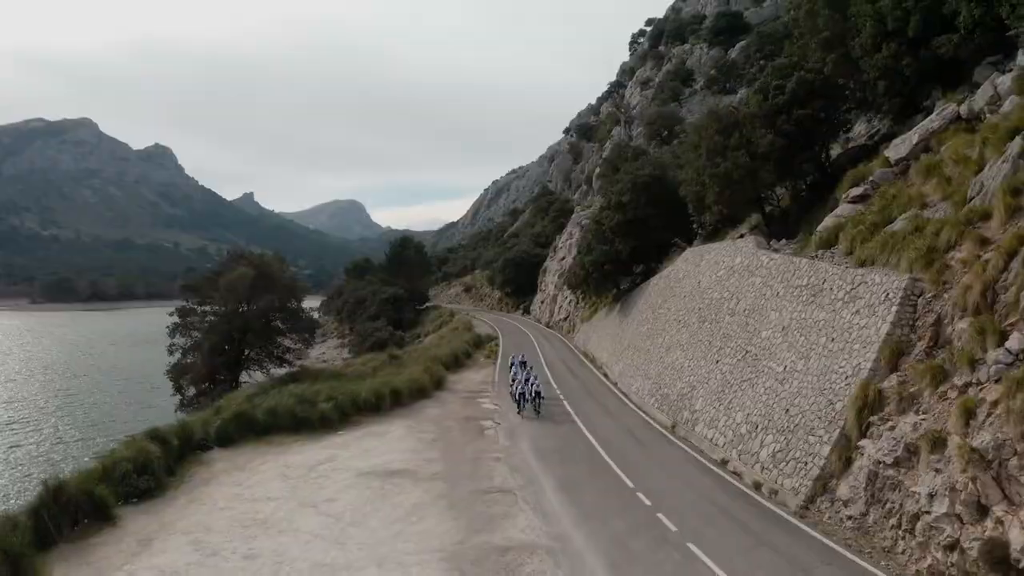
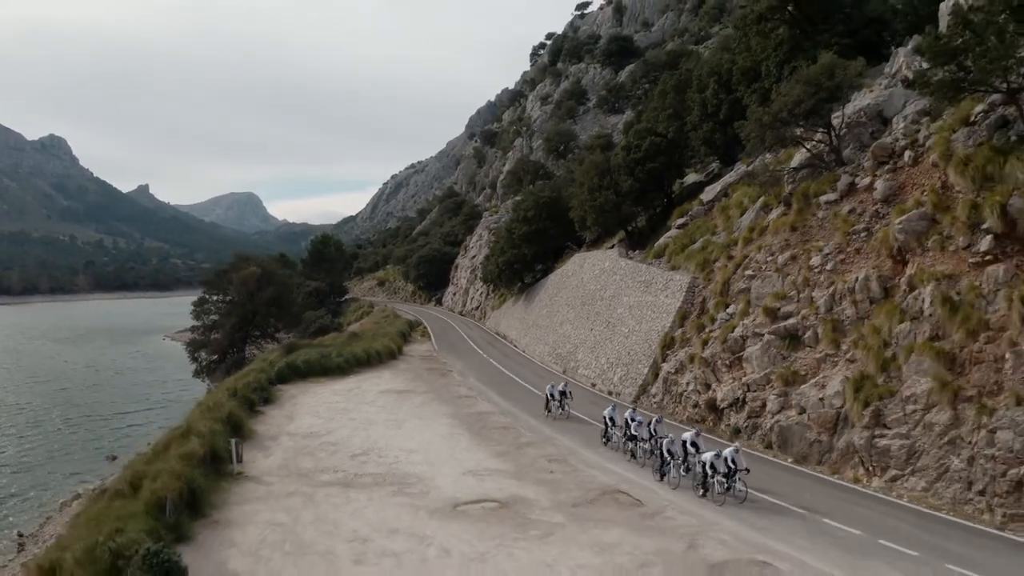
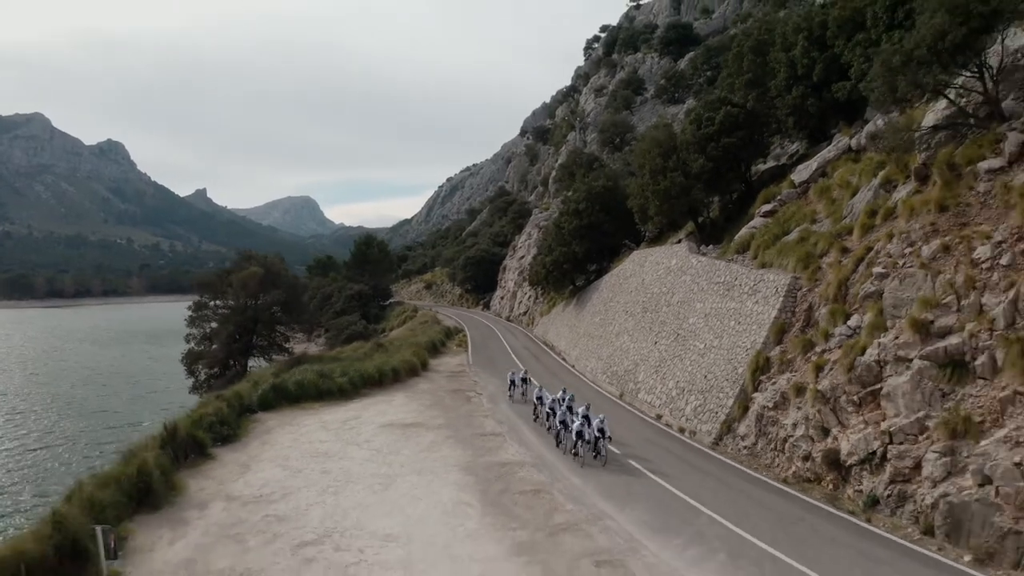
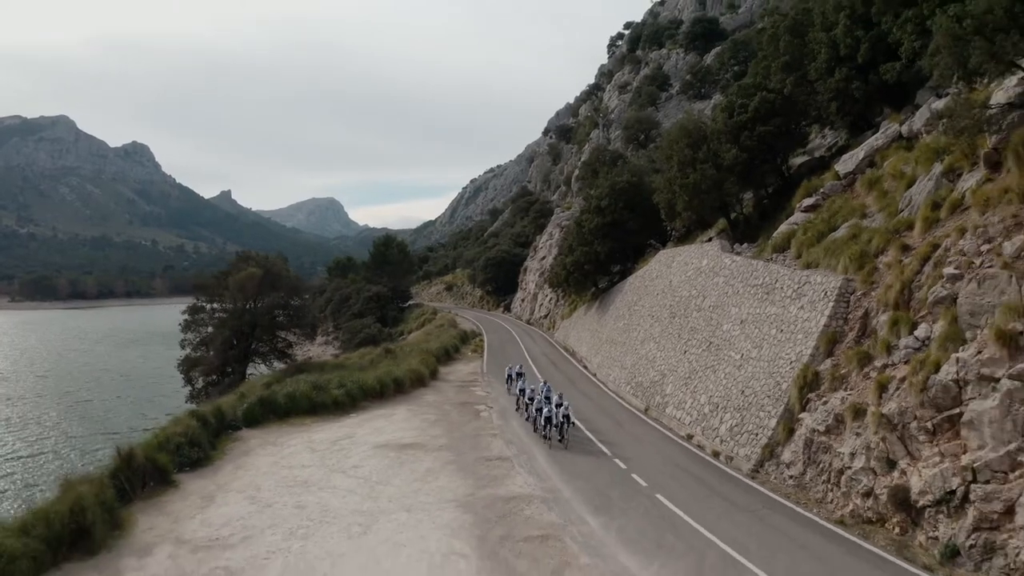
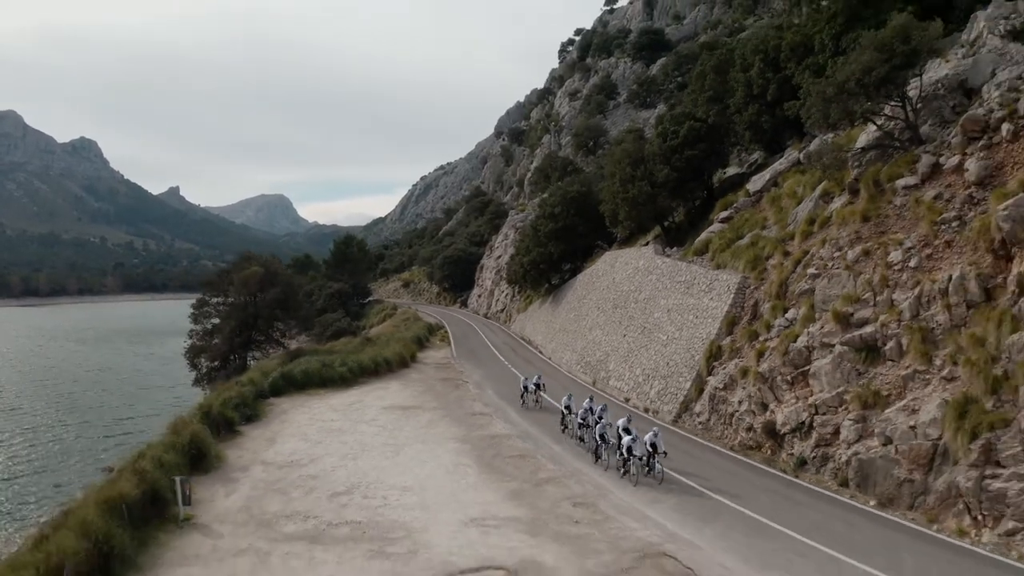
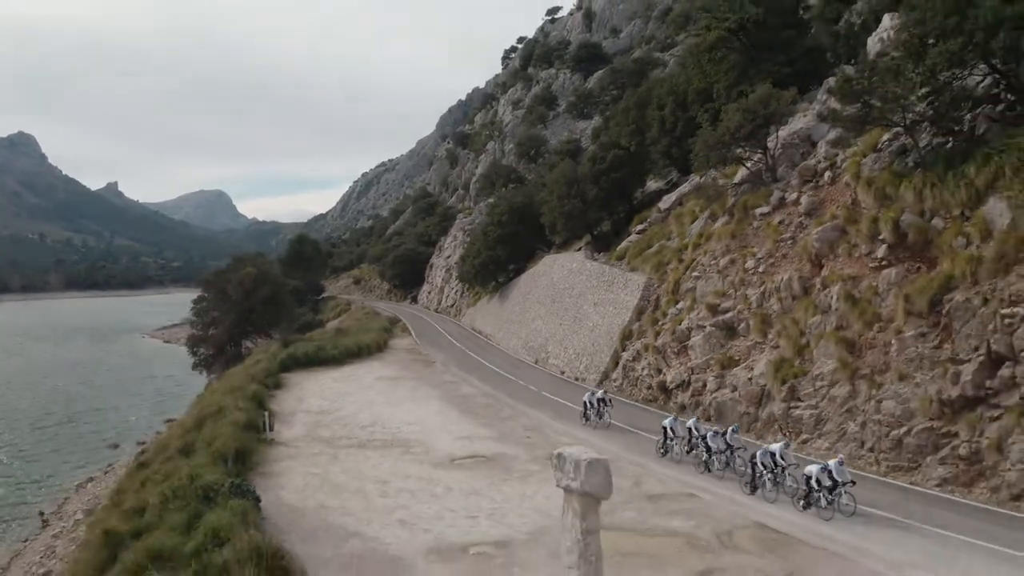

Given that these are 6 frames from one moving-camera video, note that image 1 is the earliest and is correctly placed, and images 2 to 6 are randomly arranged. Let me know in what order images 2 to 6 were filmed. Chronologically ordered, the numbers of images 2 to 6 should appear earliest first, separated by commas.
4, 3, 5, 2, 6
